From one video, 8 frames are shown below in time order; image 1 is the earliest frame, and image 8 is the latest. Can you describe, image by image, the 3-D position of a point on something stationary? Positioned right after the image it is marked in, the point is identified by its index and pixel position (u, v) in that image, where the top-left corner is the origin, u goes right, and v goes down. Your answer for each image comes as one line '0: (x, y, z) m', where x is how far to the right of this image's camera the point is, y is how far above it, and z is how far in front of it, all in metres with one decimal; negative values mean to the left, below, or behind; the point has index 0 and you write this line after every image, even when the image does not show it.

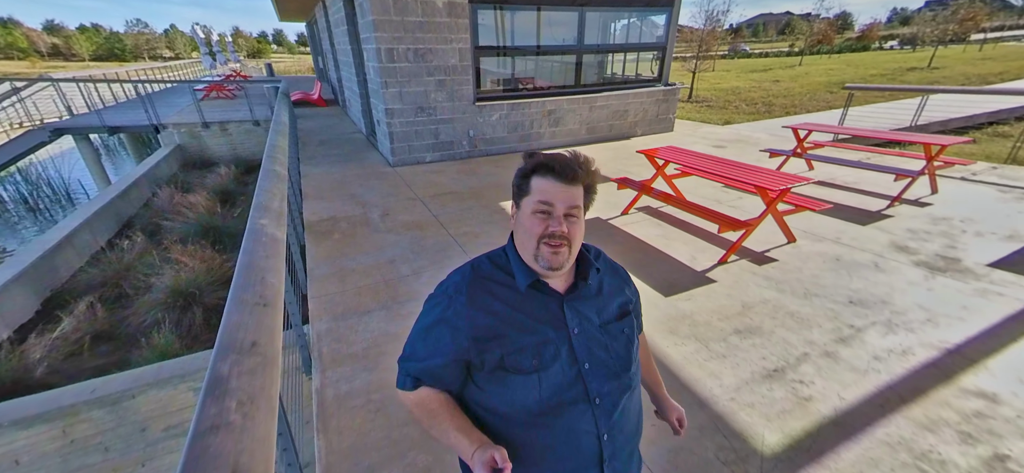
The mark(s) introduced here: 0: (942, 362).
0: (+2.3, -0.7, +1.9) m
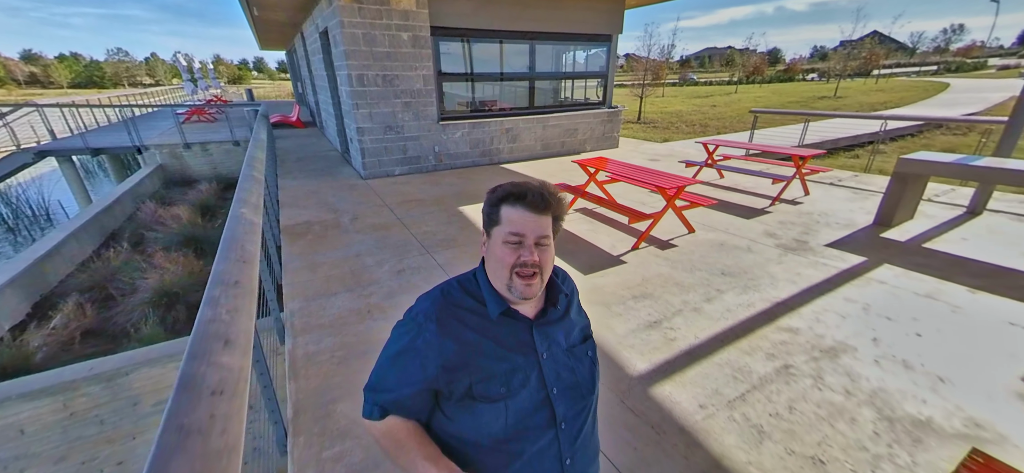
0: (+1.8, -0.5, +2.5) m
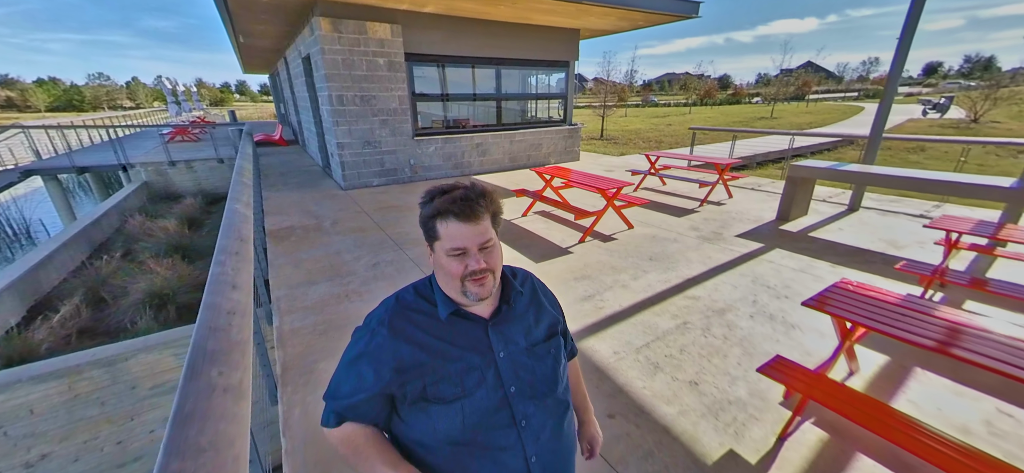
0: (+1.5, -0.4, +3.1) m
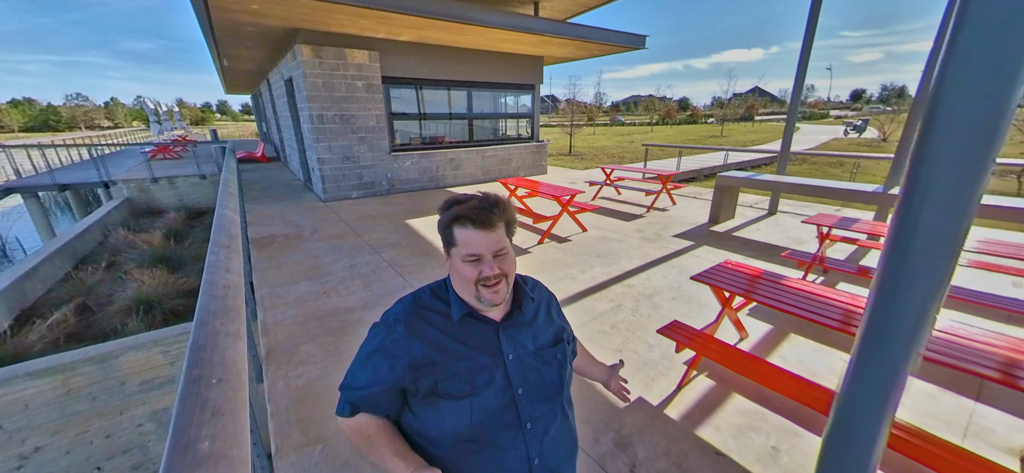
0: (+1.1, -0.4, +3.6) m
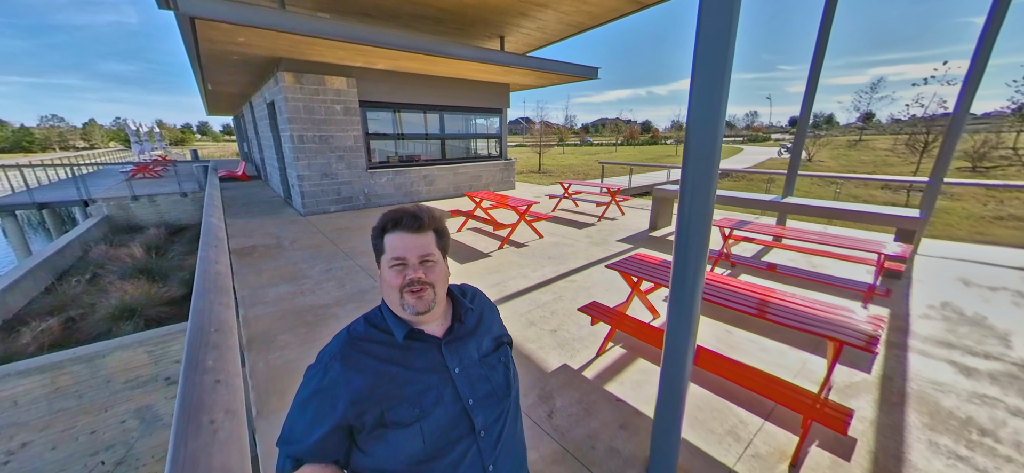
0: (+0.6, -0.4, +4.1) m
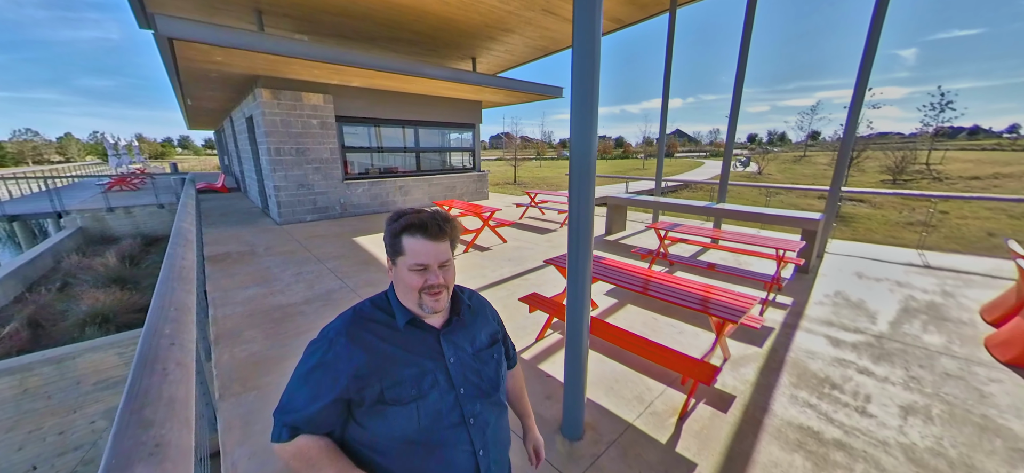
0: (+0.1, -0.5, +4.4) m
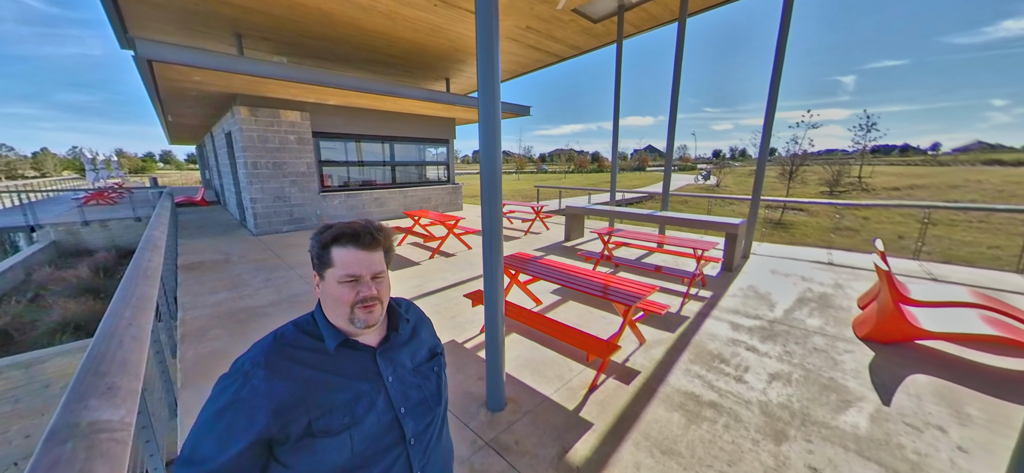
0: (-0.4, -0.5, +4.8) m
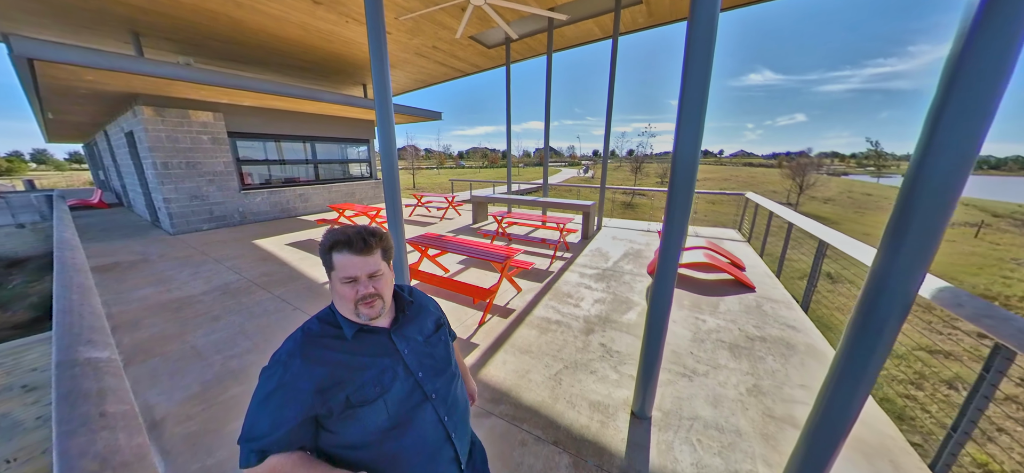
0: (-1.7, -0.4, +5.5) m
